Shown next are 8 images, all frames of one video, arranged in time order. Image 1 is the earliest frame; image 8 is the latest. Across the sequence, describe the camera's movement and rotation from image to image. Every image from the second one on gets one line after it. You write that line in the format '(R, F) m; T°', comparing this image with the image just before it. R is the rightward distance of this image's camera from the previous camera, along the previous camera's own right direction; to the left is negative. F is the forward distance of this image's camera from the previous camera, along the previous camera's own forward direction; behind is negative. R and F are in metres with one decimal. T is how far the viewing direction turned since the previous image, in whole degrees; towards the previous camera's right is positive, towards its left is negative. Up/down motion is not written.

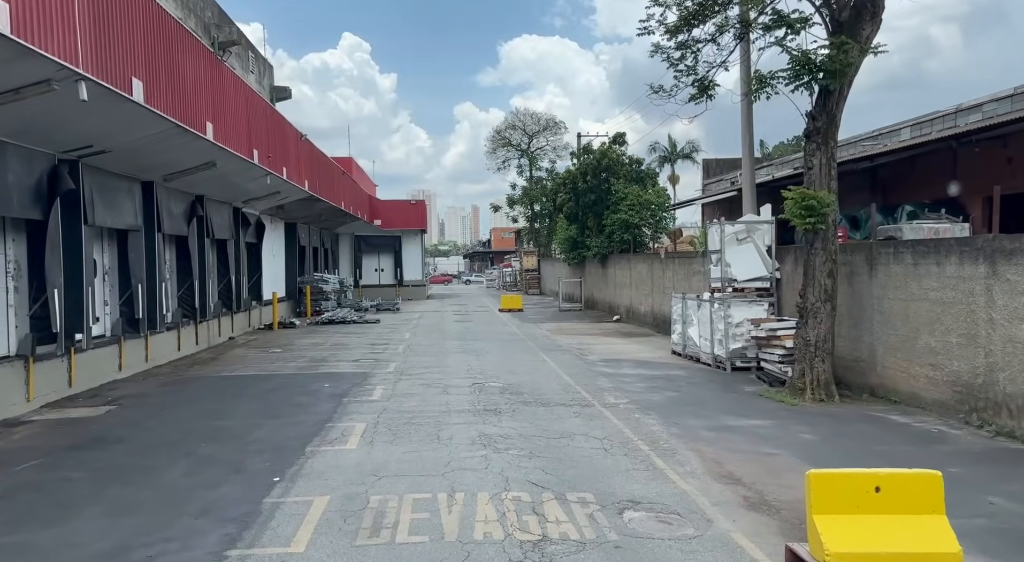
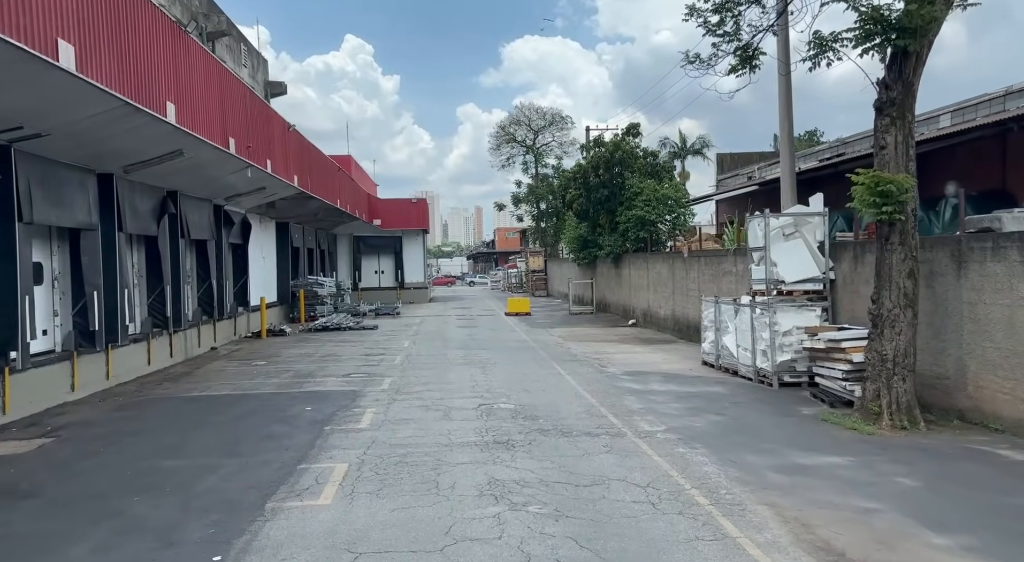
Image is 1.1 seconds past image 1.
(-0.1, +1.8) m; 0°
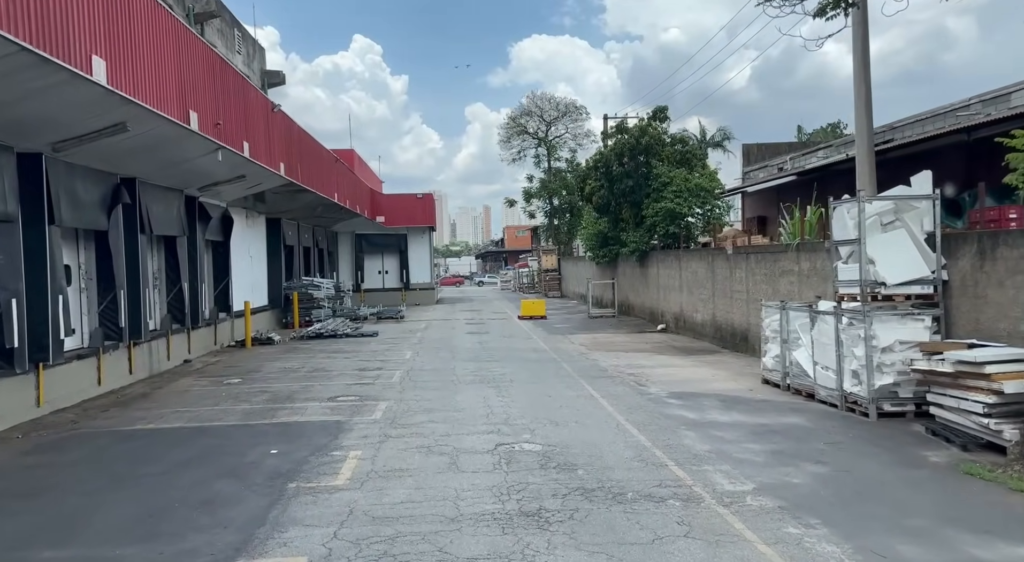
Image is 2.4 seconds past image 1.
(-0.2, +2.4) m; -1°
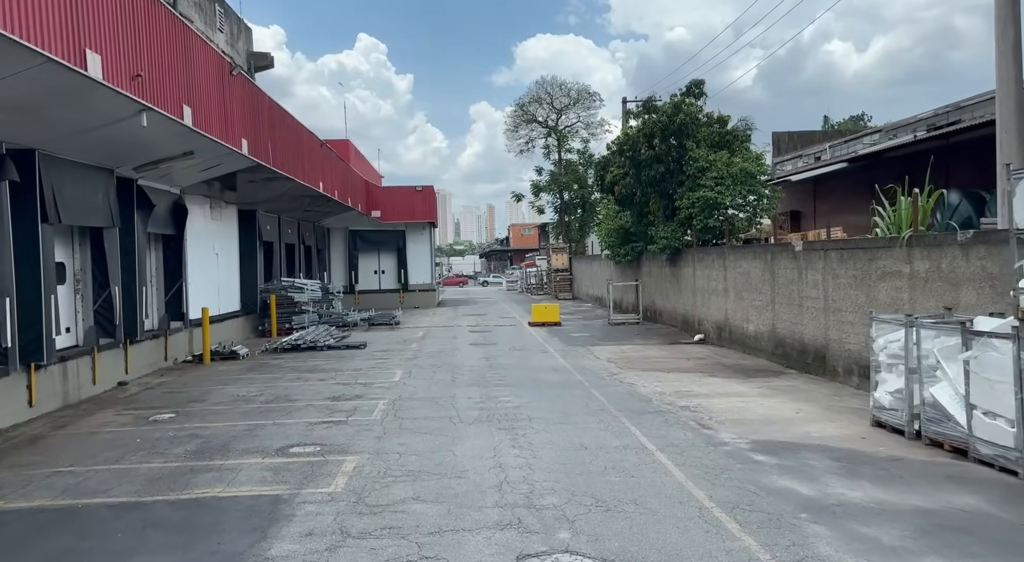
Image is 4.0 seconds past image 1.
(-0.2, +3.1) m; 0°
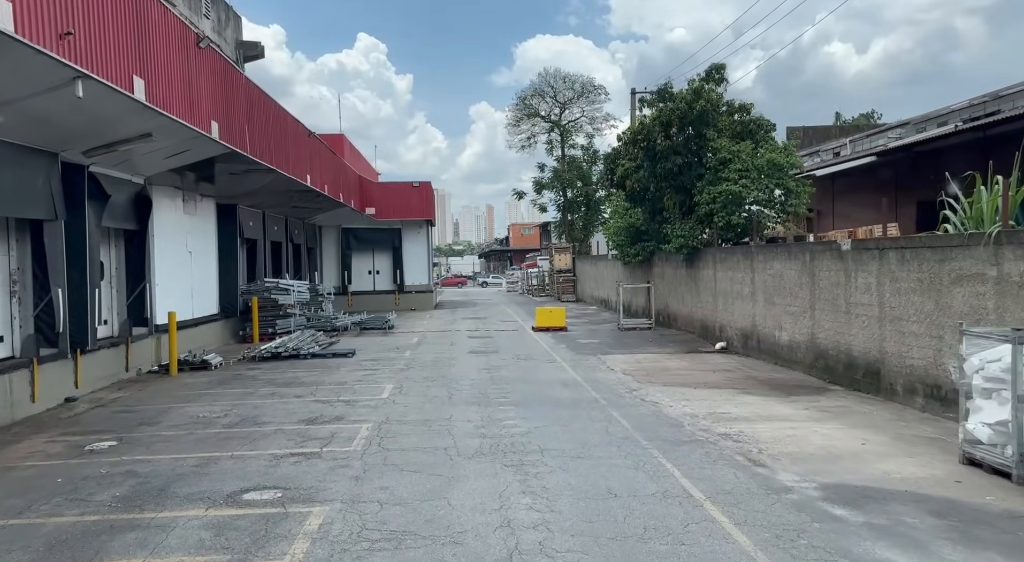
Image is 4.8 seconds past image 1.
(-0.1, +1.6) m; 0°
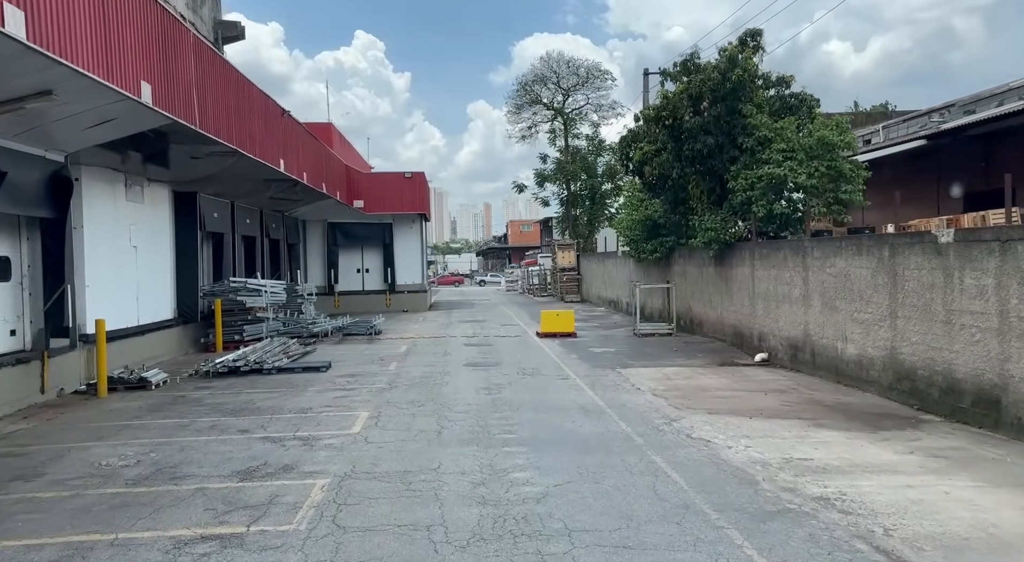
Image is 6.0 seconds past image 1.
(-0.1, +2.4) m; 0°
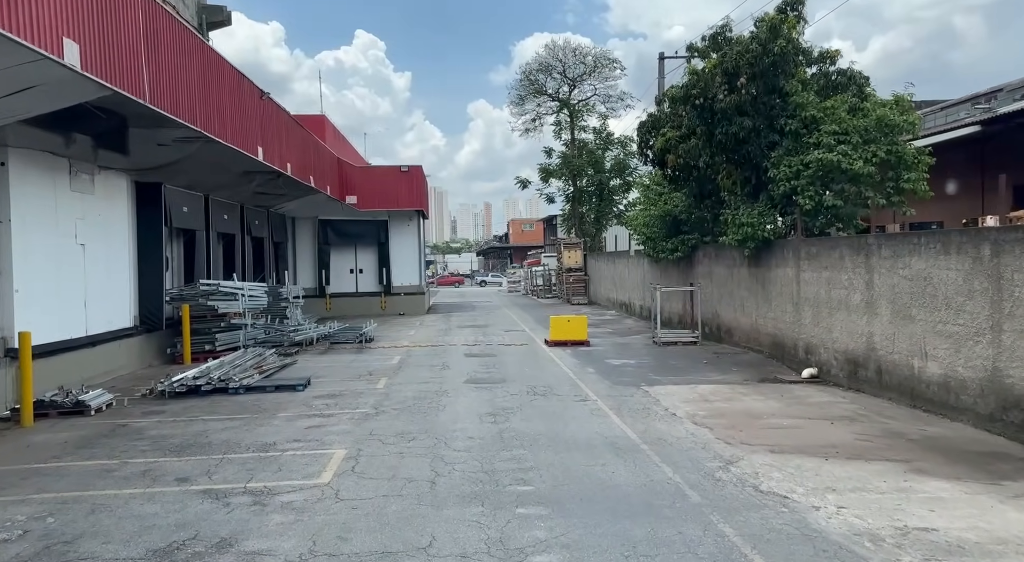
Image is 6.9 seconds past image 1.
(-0.1, +1.9) m; 0°
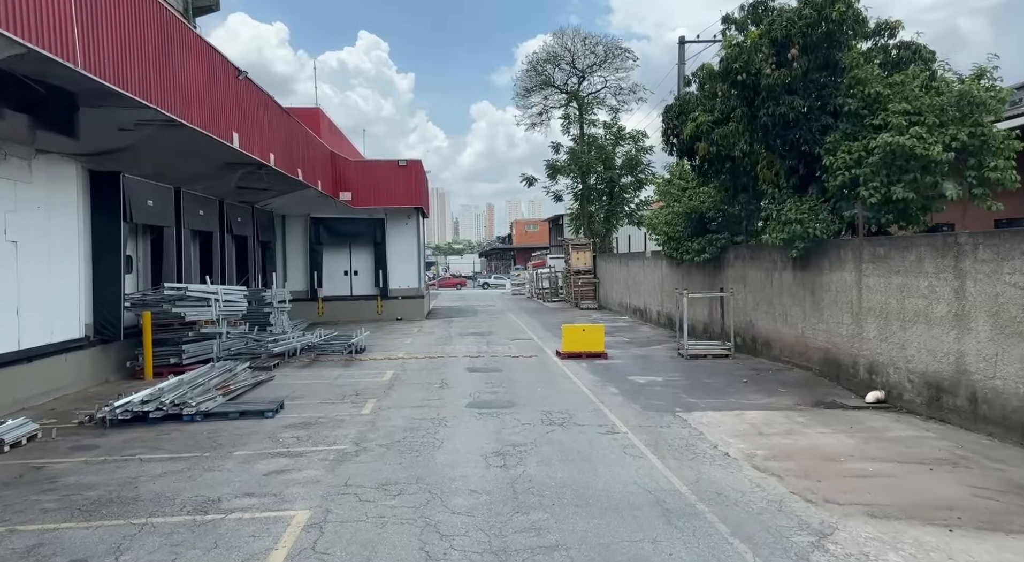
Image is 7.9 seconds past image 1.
(-0.1, +1.8) m; 0°
